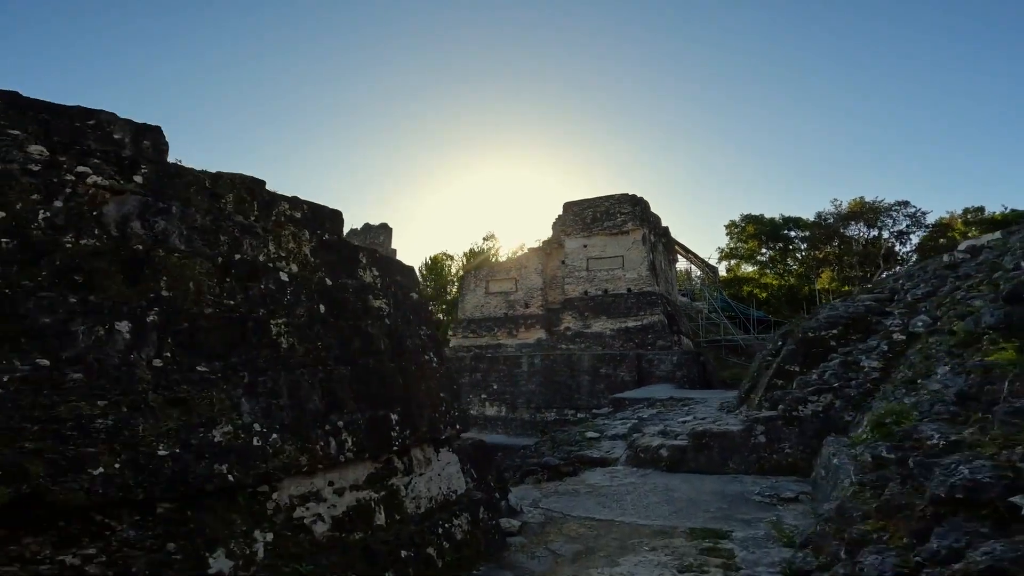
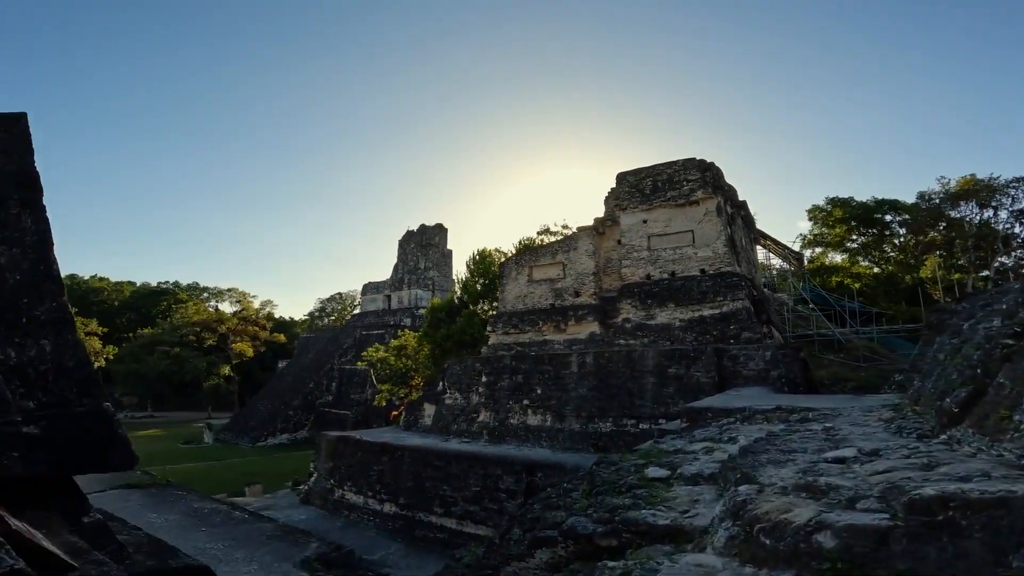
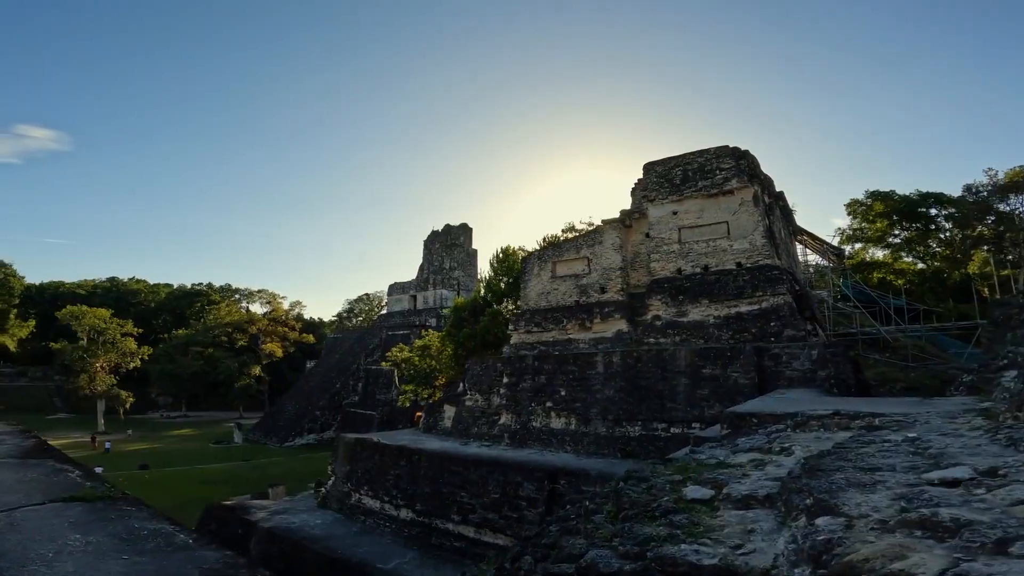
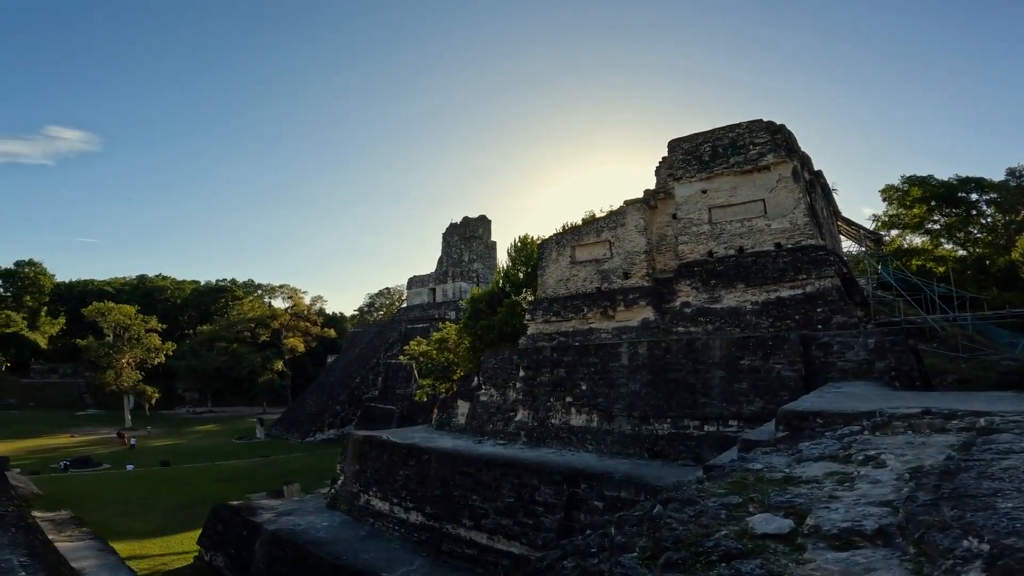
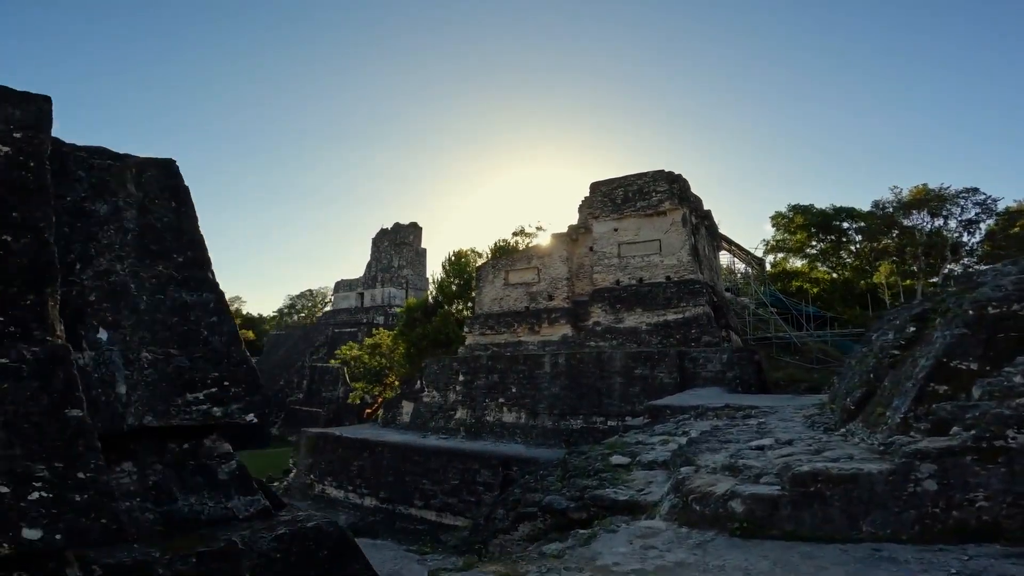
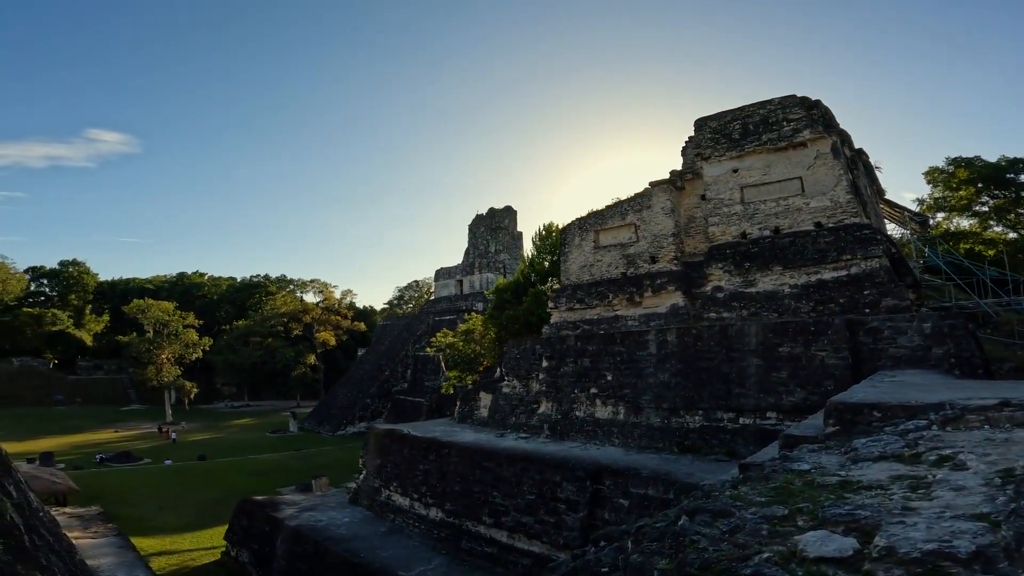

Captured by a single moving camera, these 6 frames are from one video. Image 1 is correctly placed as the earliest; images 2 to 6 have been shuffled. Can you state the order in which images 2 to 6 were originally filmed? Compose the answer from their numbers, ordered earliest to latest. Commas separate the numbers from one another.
5, 2, 3, 4, 6
